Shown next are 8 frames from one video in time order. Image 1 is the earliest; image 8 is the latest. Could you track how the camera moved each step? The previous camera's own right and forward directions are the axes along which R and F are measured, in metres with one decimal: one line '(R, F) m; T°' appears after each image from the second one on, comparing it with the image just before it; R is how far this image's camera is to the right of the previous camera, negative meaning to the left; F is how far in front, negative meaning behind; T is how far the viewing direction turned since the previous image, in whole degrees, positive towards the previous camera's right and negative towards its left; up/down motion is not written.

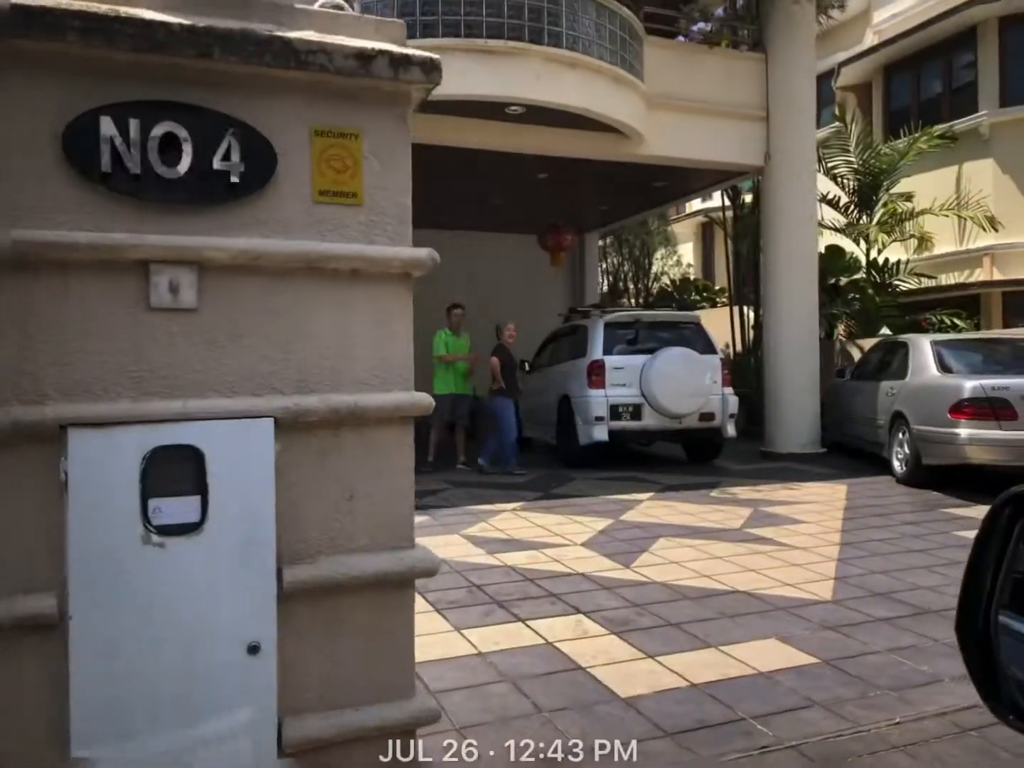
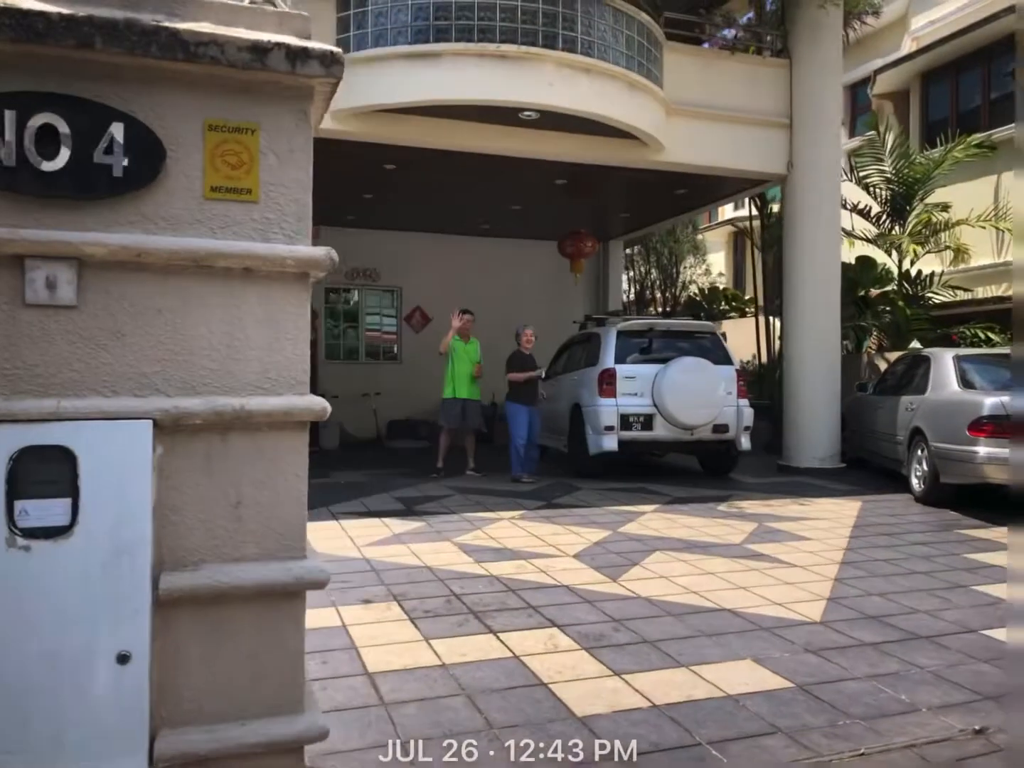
(+0.3, +0.1) m; -2°
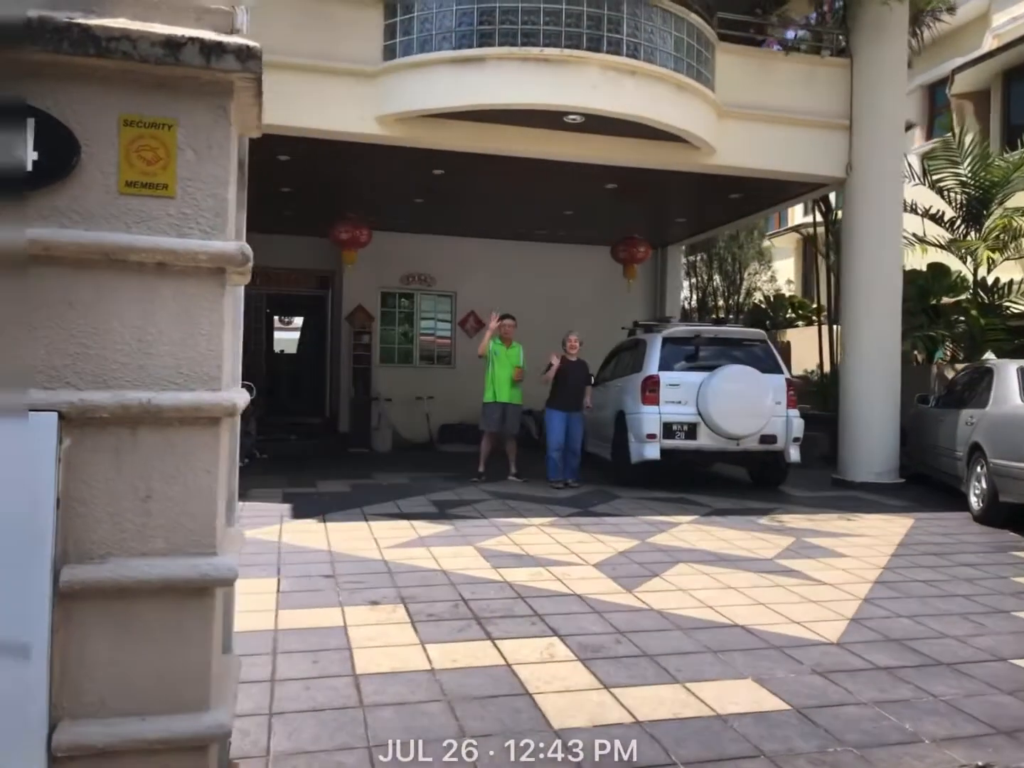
(+0.3, +0.1) m; -5°
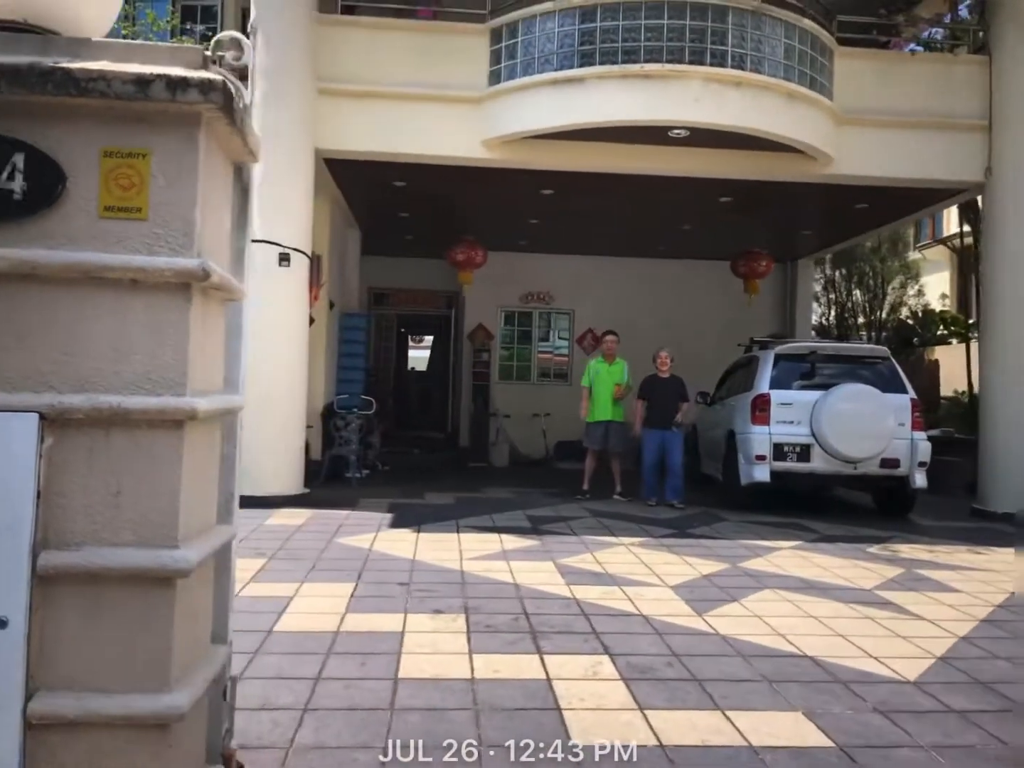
(+0.5, 0.0) m; -10°
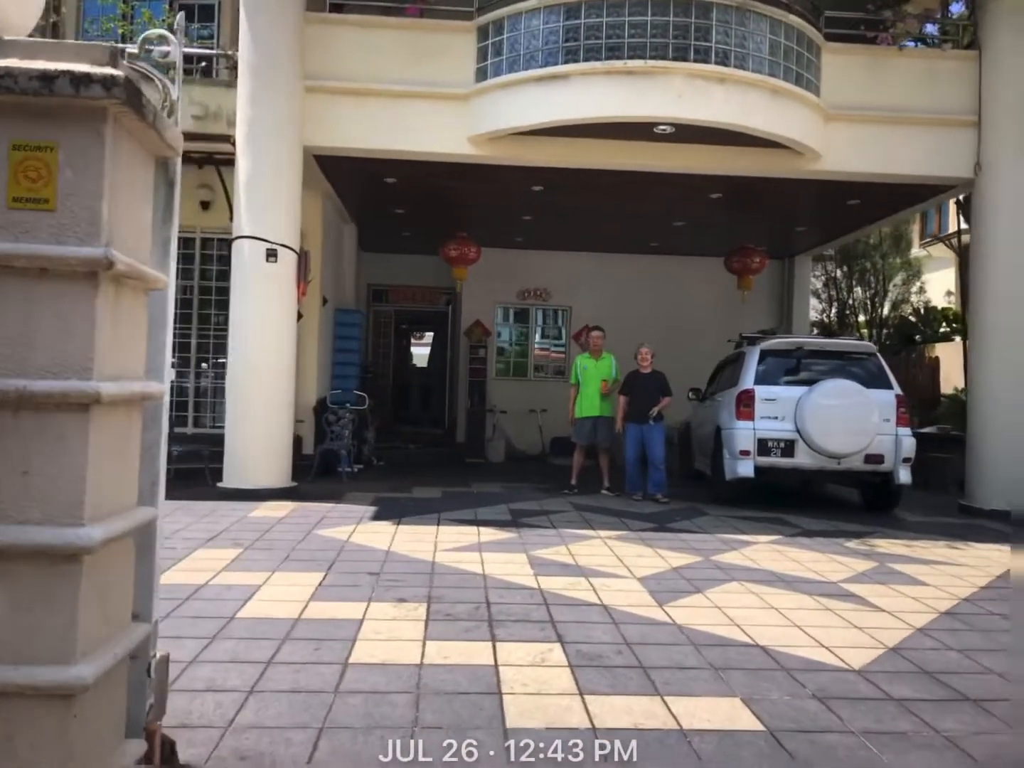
(+0.3, -0.1) m; -1°
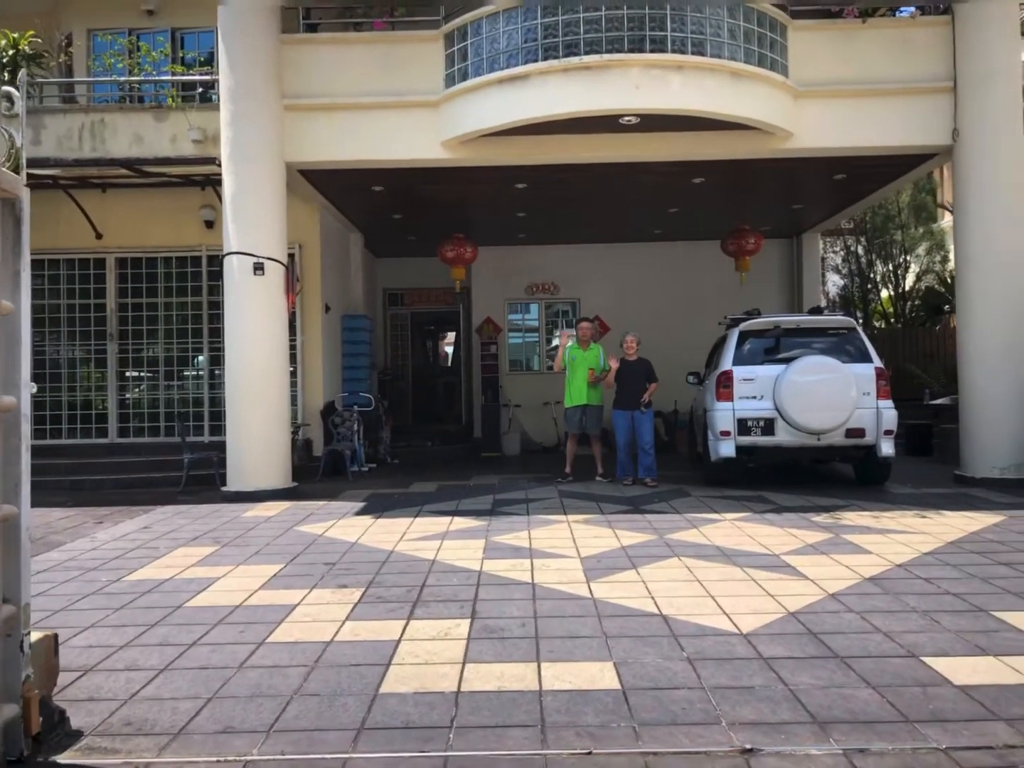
(+0.8, -0.2) m; -4°
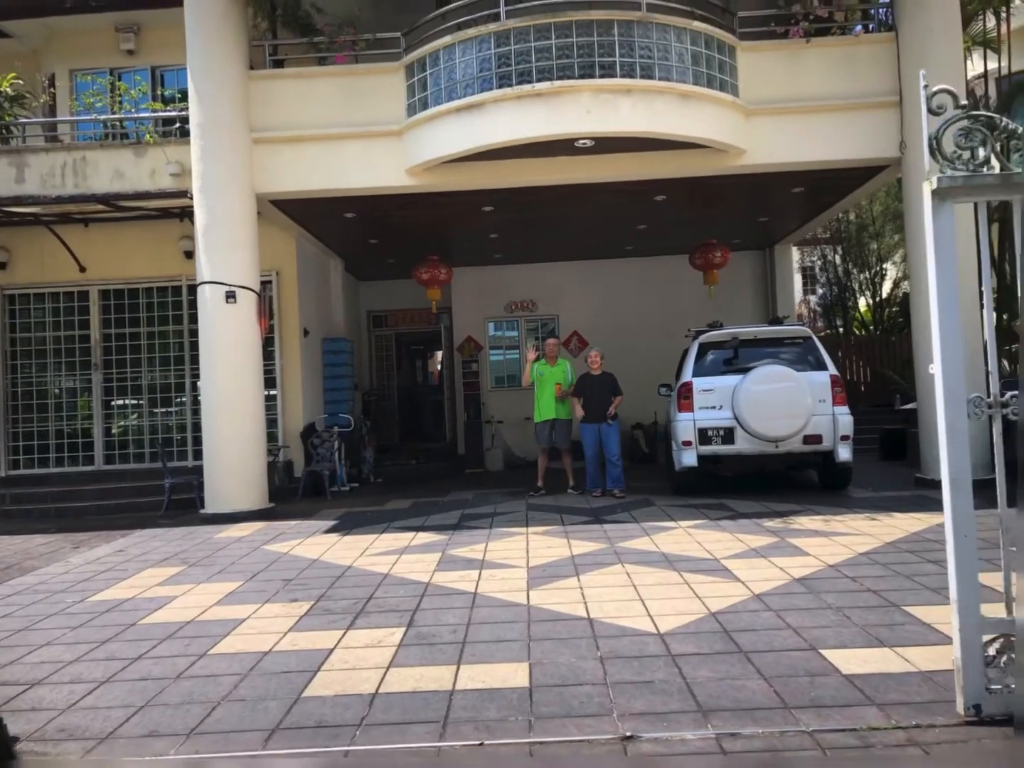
(+0.4, -0.2) m; 0°
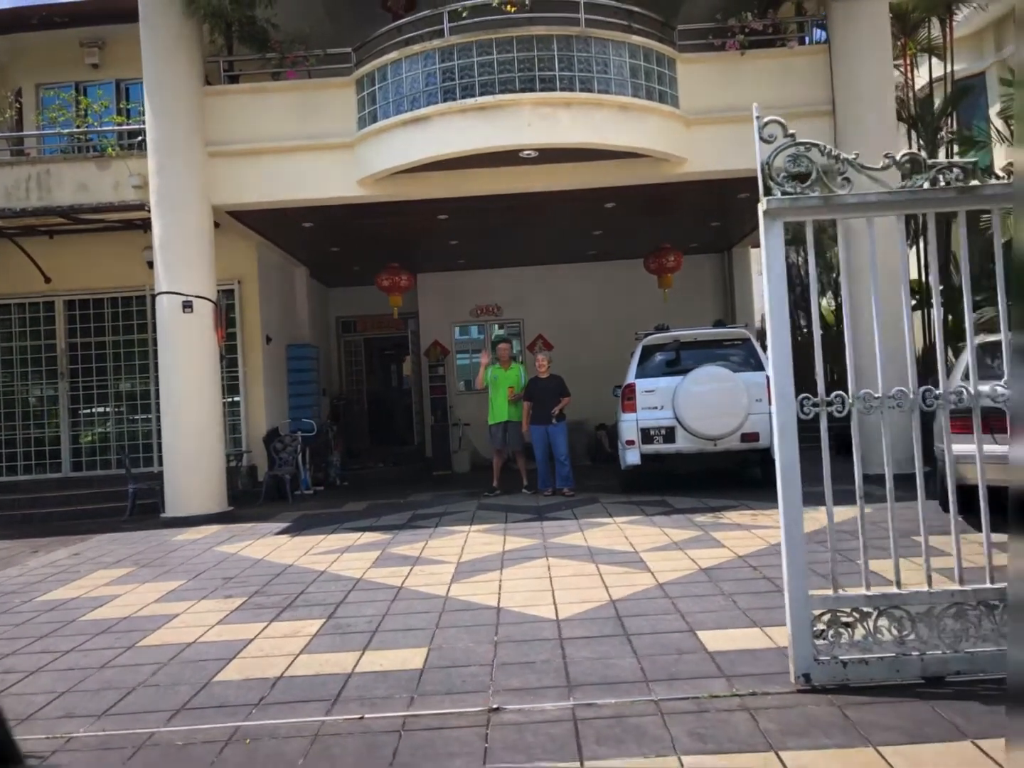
(+0.5, -0.3) m; +1°
